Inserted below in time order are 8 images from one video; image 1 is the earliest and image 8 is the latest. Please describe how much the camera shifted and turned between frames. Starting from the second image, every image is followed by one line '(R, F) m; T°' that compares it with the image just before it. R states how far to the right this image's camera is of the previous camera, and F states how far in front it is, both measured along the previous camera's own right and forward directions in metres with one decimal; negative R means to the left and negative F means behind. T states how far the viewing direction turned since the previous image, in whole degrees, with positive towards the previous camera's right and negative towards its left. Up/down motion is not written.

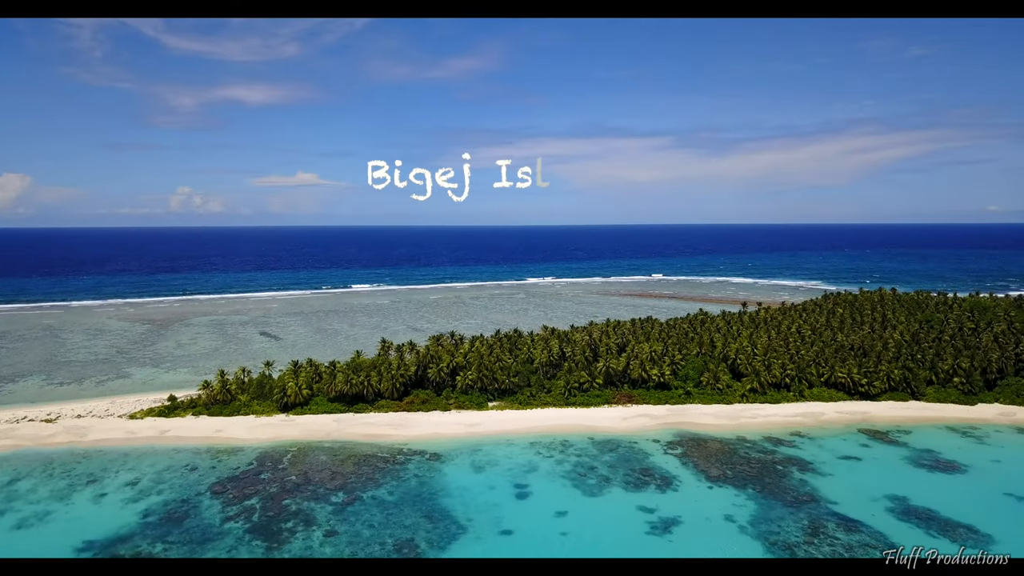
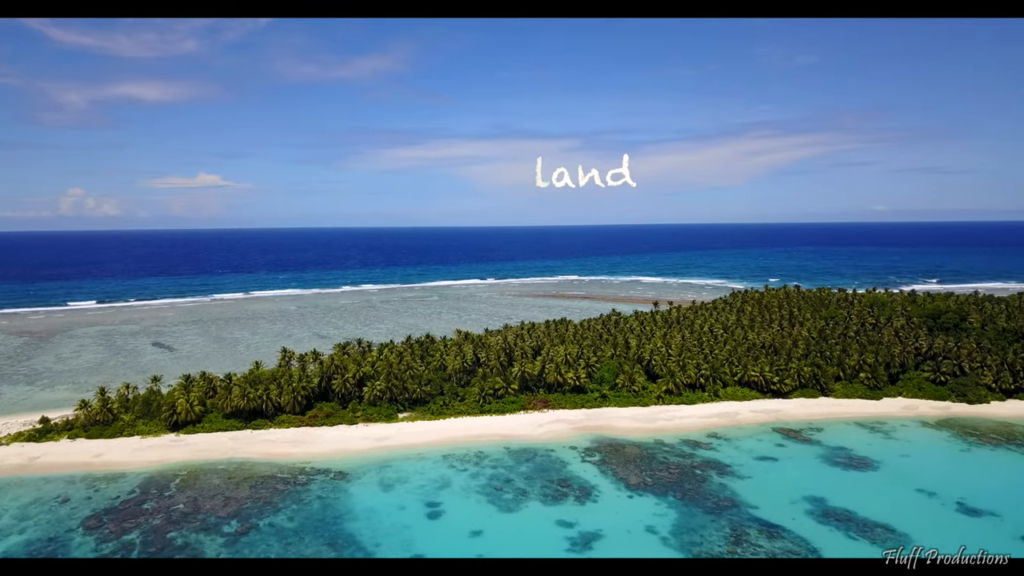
(+0.2, +2.0) m; +6°
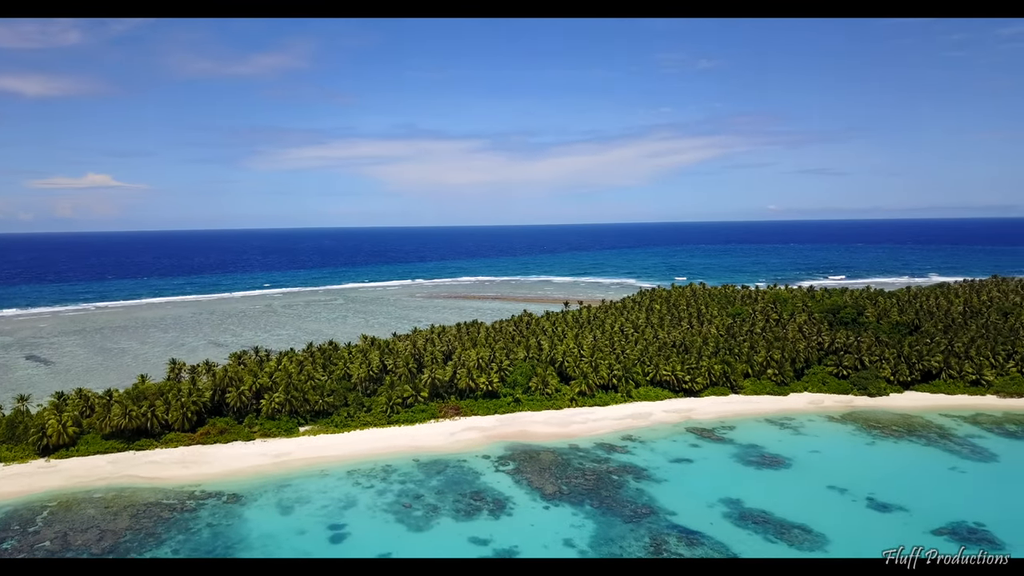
(+0.1, +1.8) m; +7°
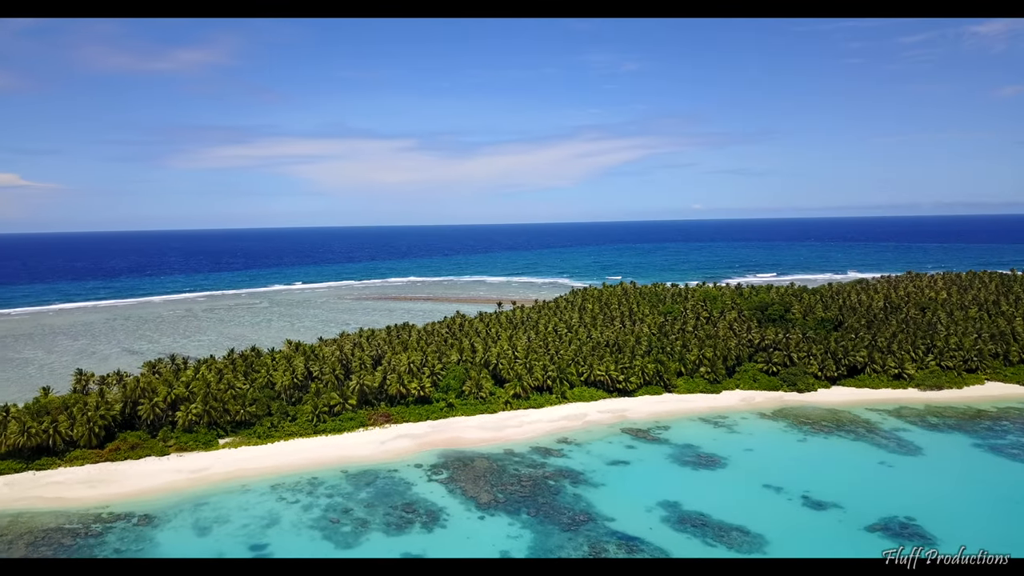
(0.0, +1.2) m; +5°
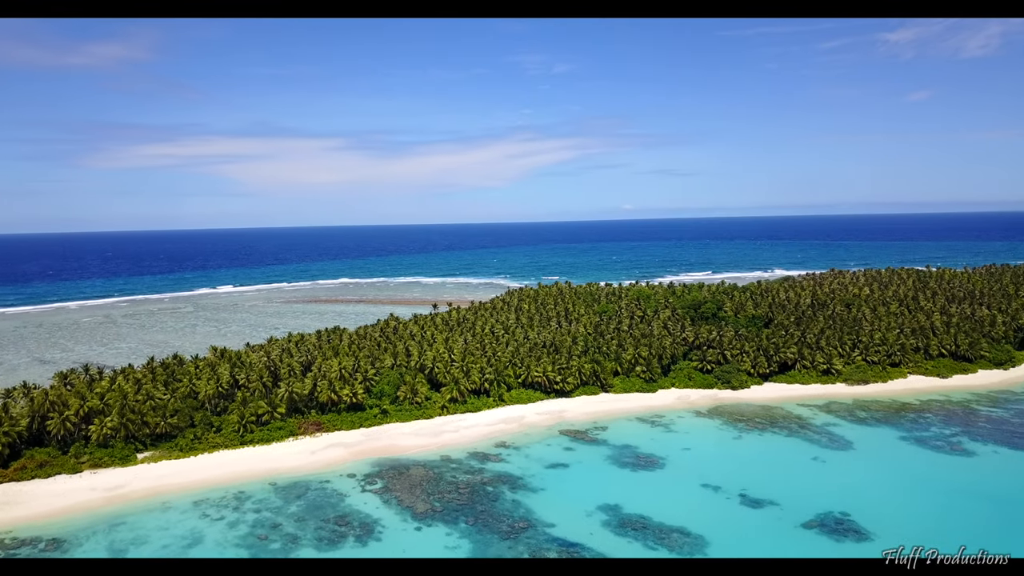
(0.0, +0.9) m; +5°
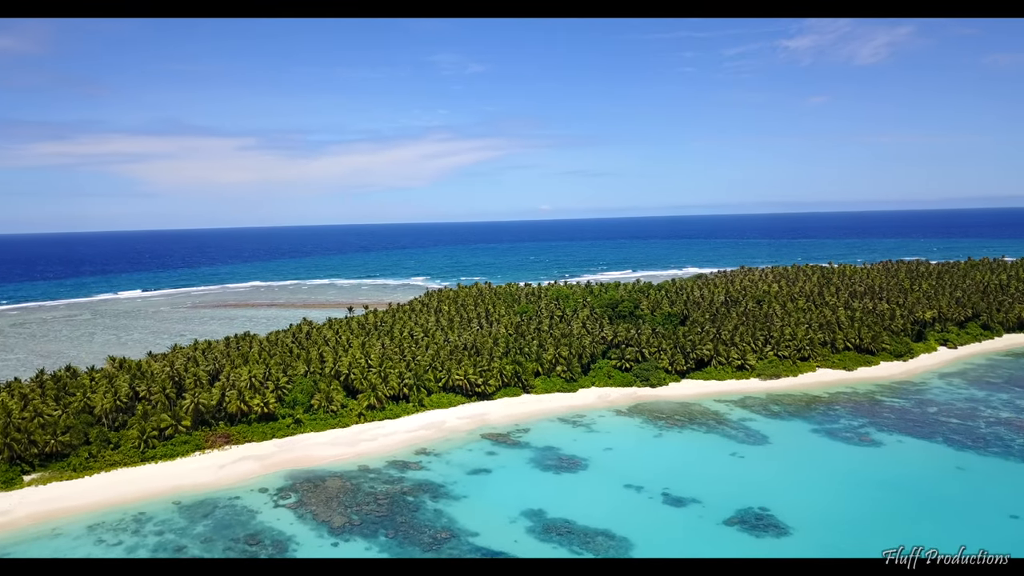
(0.0, +0.9) m; +6°
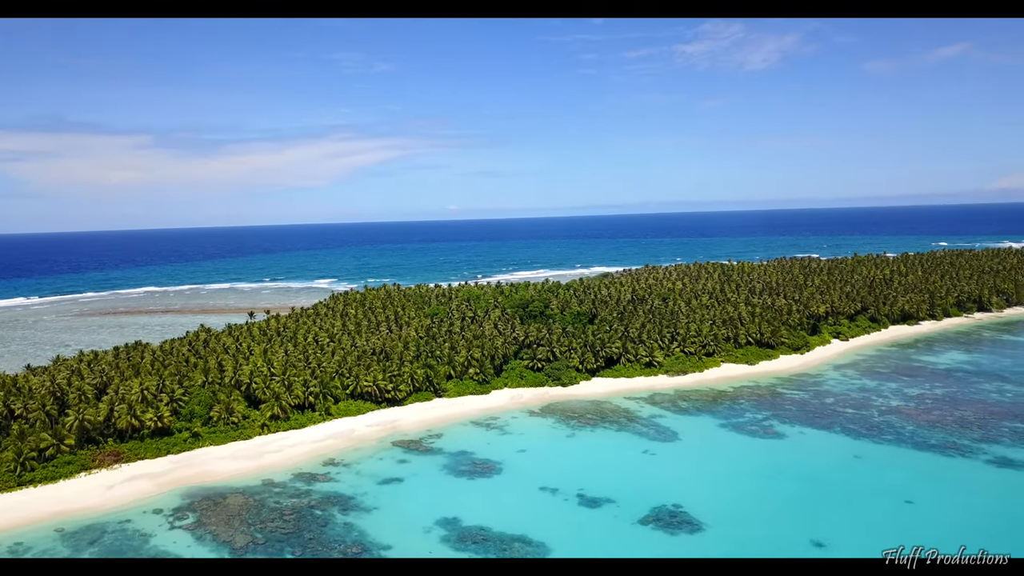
(-0.1, +0.7) m; +7°
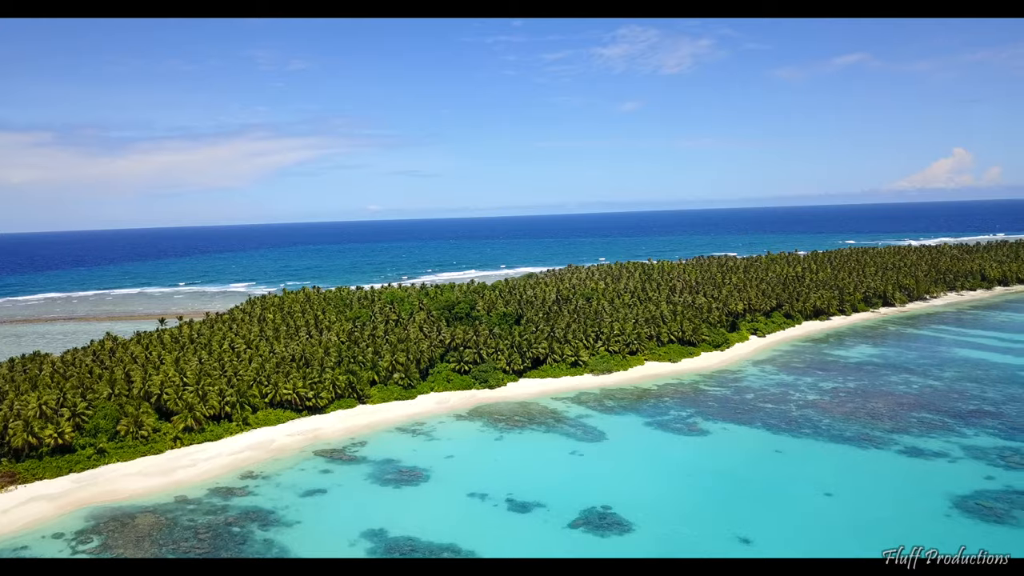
(-0.1, +0.6) m; +6°
